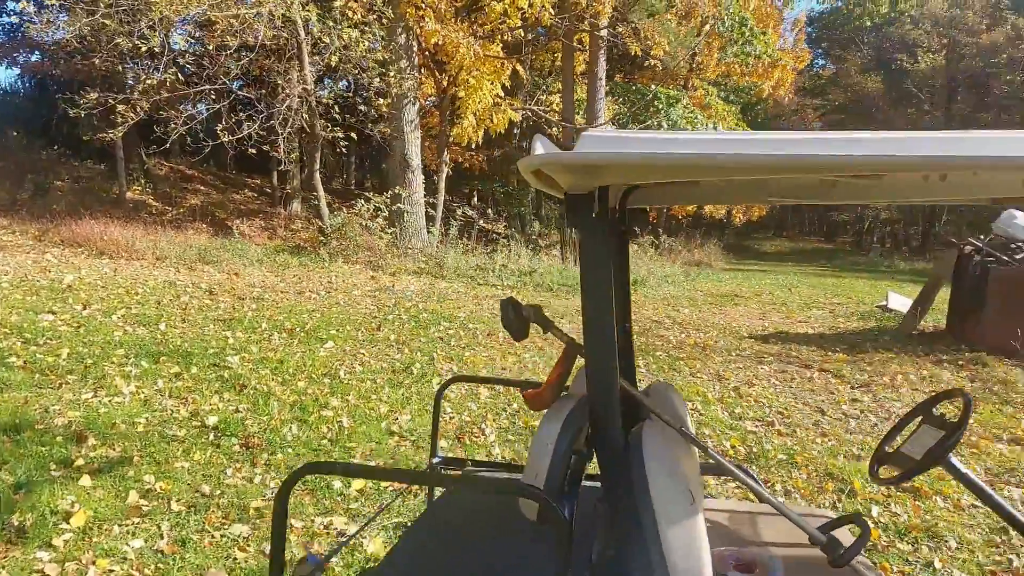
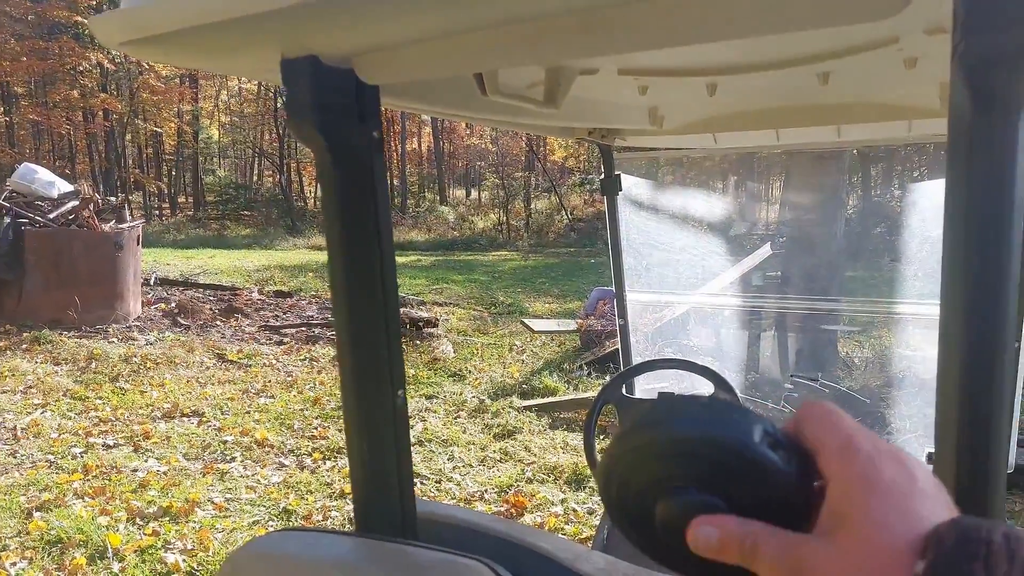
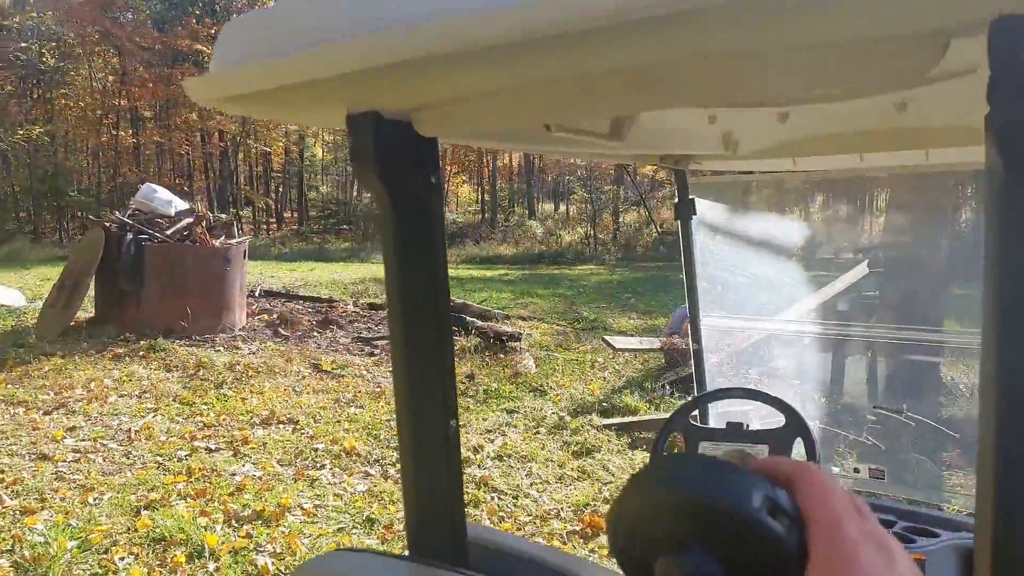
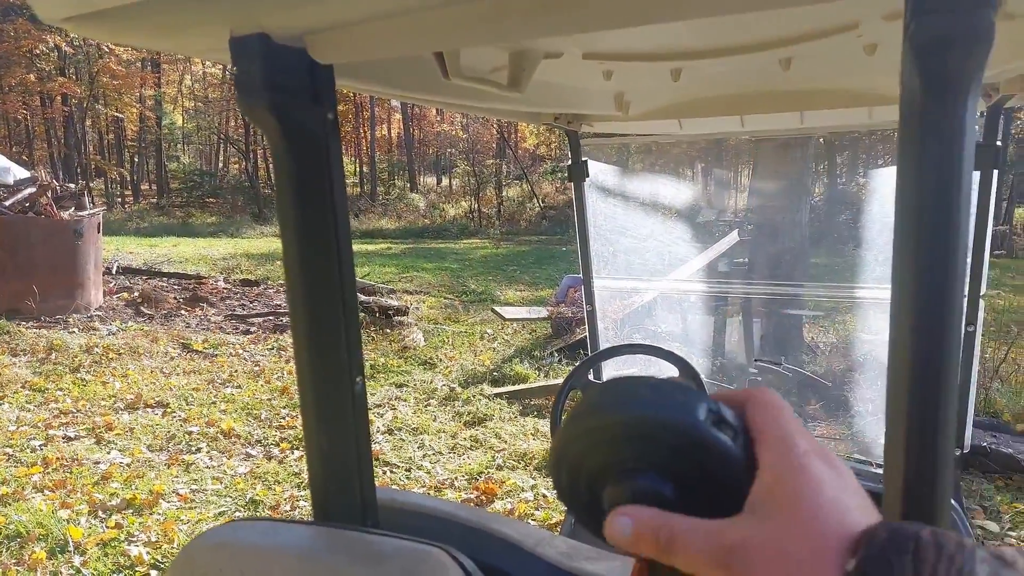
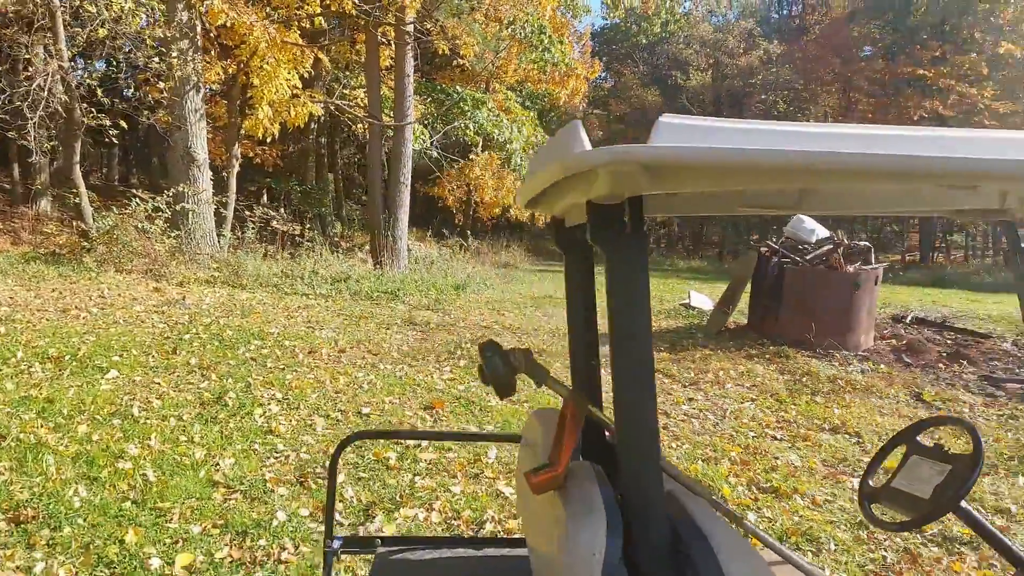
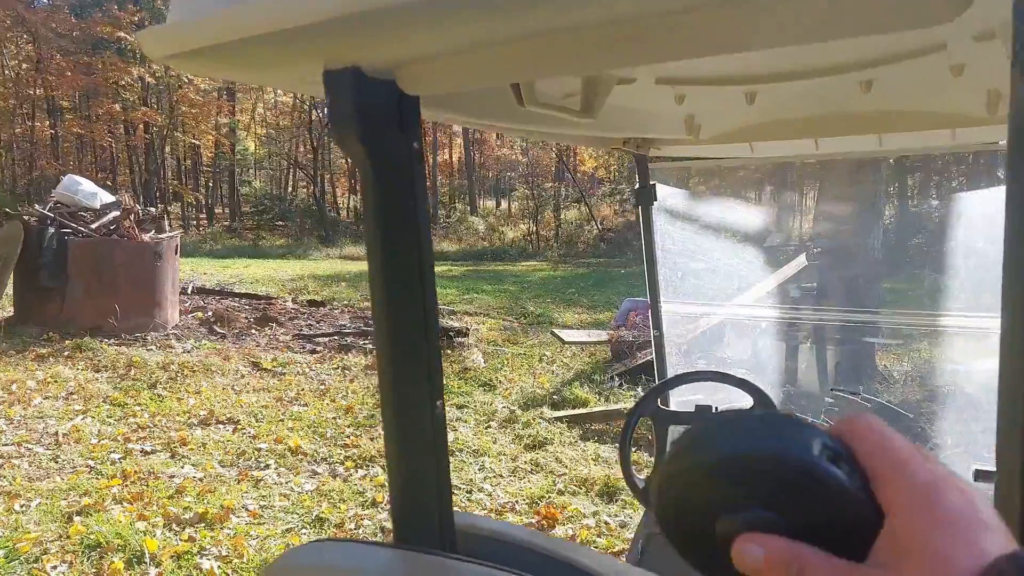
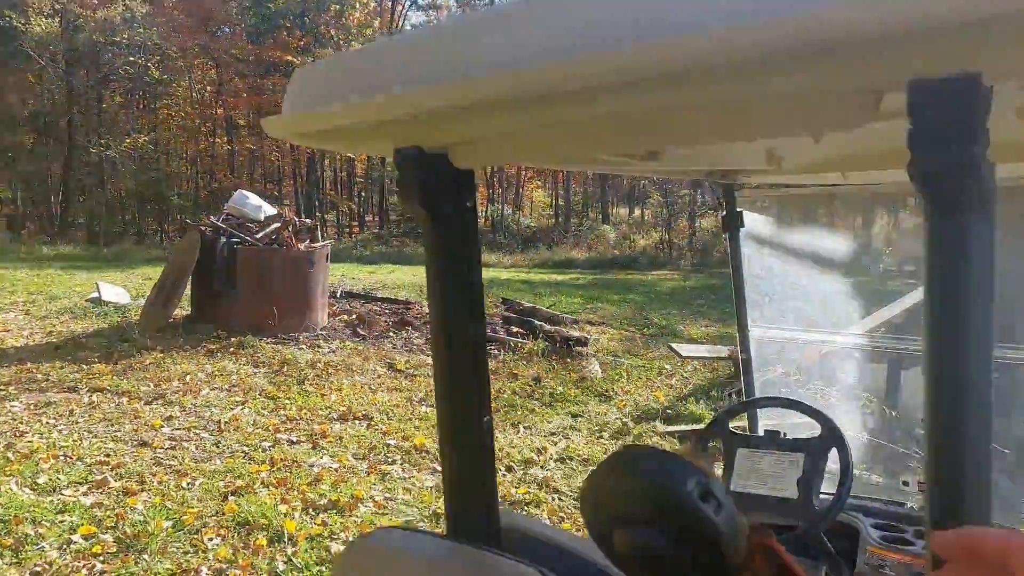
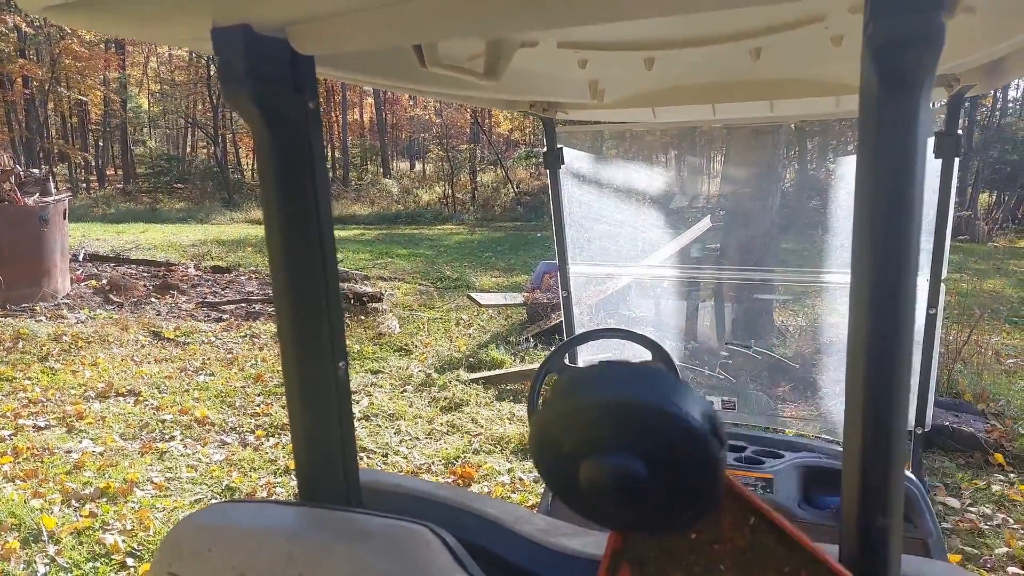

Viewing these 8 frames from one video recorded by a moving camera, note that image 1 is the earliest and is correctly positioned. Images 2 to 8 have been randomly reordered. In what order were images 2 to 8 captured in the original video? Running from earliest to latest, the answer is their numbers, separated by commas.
5, 7, 3, 6, 2, 4, 8
